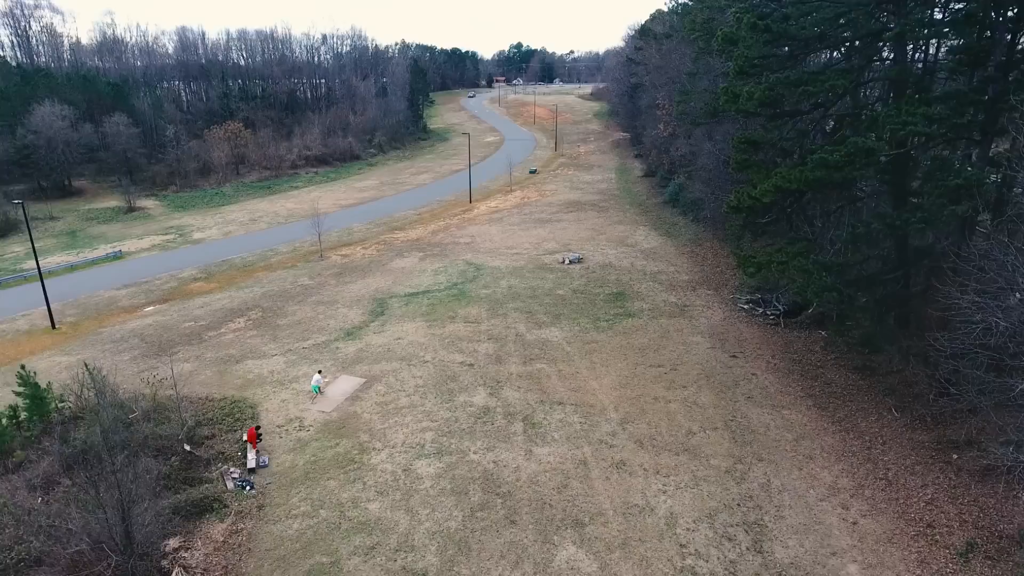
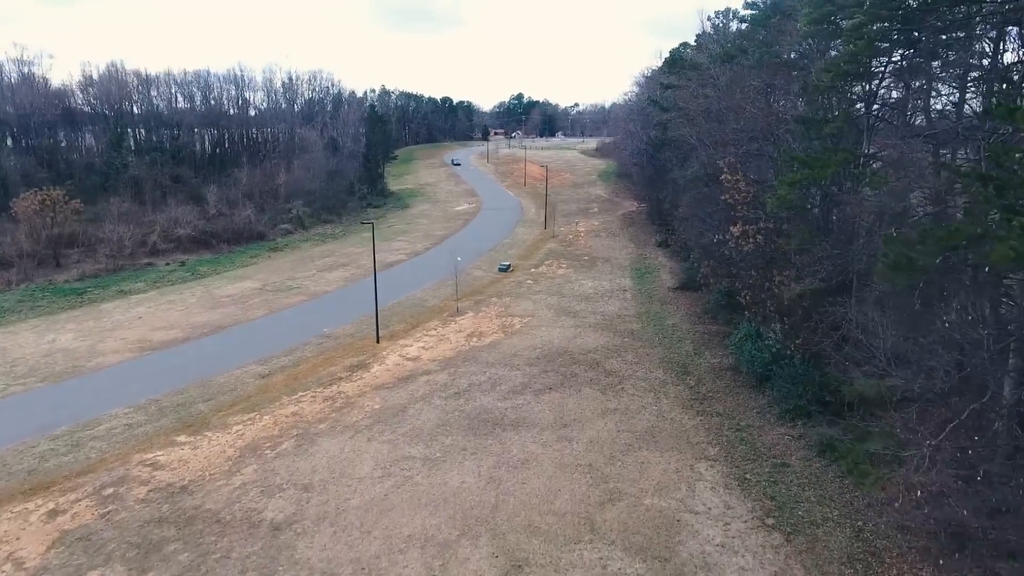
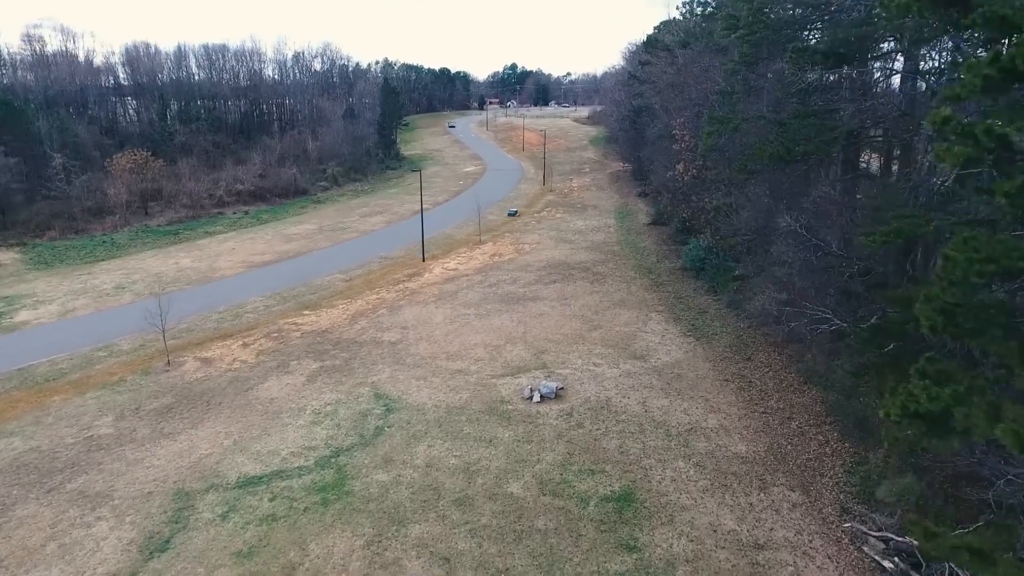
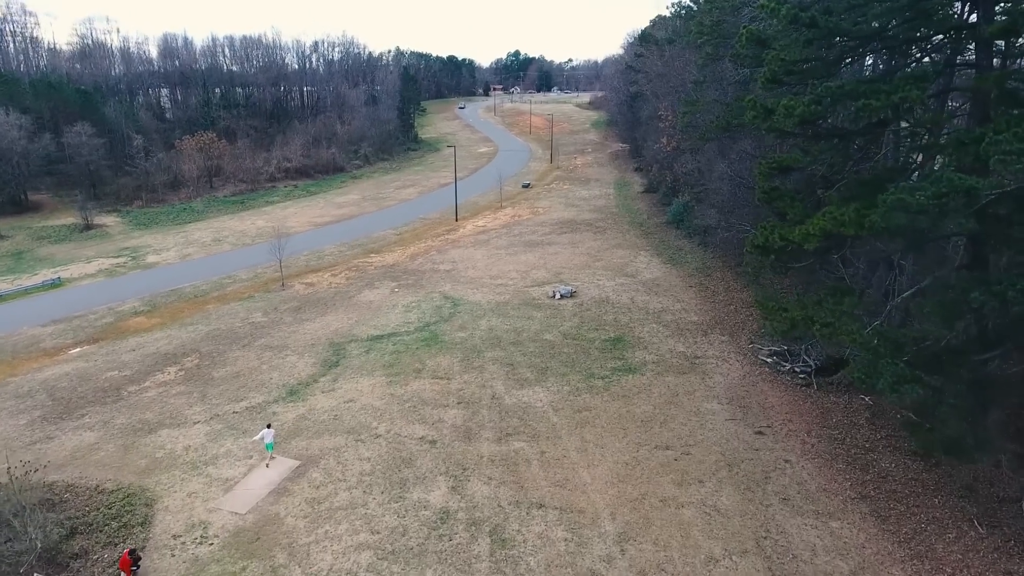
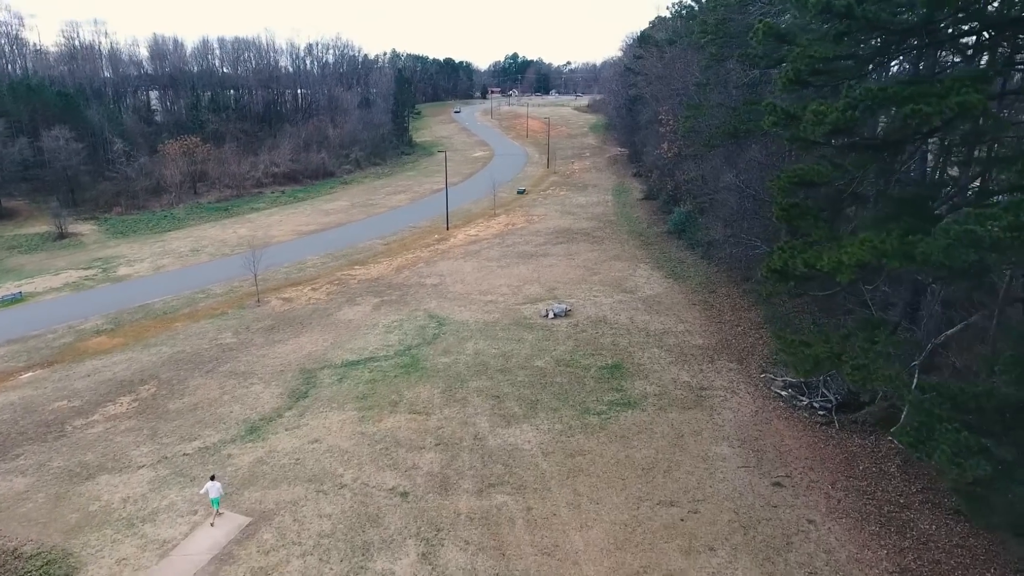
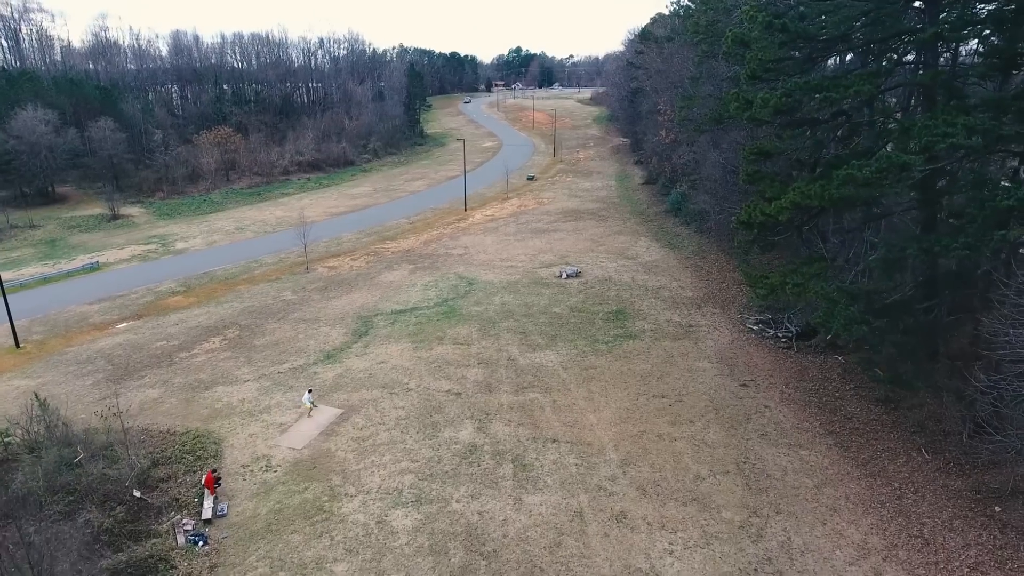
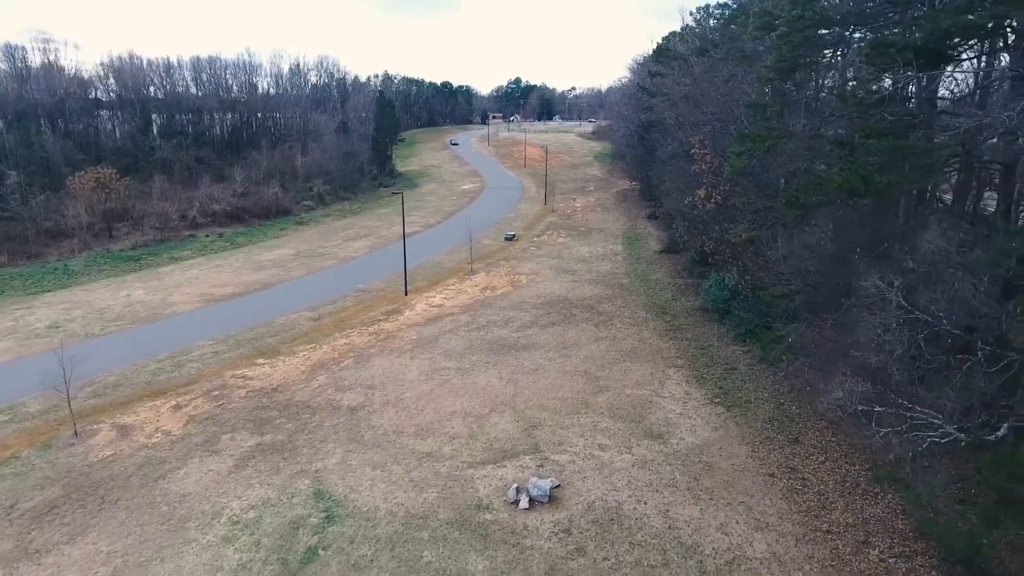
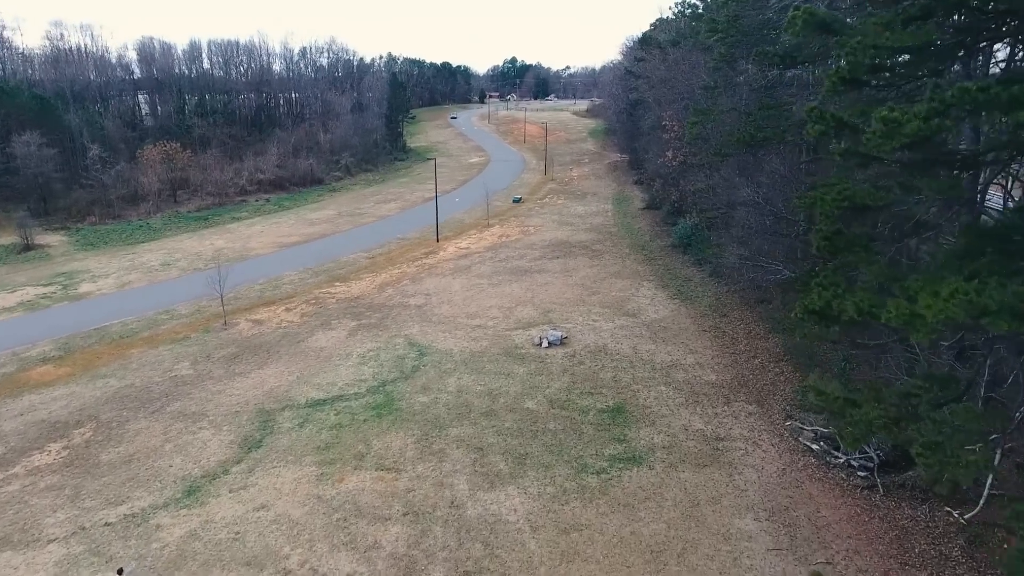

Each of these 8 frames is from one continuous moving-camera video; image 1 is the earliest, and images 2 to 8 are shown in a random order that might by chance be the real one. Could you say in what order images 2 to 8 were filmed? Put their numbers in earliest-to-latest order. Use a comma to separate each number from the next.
6, 4, 5, 8, 3, 7, 2
